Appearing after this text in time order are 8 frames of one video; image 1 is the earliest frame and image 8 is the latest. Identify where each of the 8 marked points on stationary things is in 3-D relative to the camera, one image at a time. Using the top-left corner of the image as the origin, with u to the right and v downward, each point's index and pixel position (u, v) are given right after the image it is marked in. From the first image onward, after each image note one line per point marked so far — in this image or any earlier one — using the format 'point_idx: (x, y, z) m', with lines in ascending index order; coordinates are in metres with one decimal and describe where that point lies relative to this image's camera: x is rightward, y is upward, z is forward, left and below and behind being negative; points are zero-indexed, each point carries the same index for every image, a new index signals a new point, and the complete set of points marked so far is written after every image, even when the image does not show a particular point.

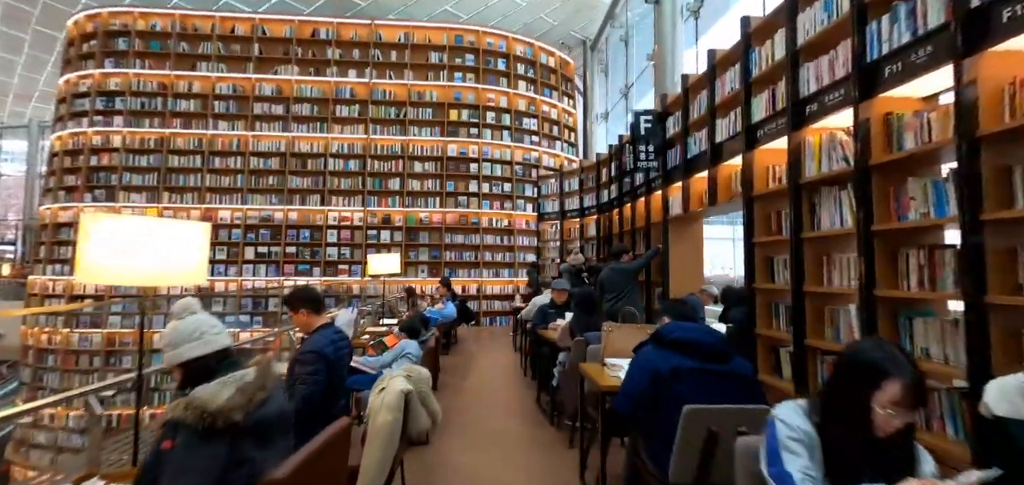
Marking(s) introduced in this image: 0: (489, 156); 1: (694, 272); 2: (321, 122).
0: (-0.6, +2.1, +10.8) m
1: (+2.2, -0.4, +5.3) m
2: (-4.4, +2.8, +10.2) m
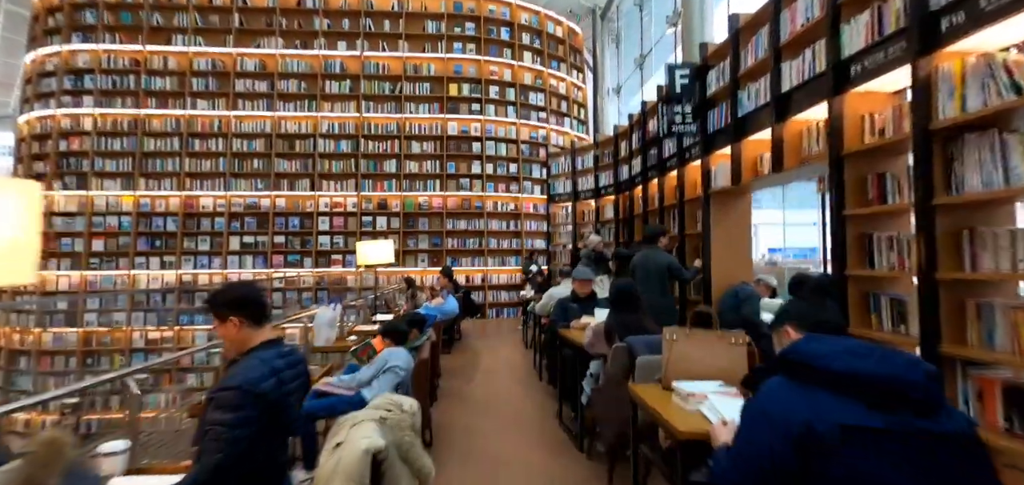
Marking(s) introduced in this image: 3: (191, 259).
0: (-0.4, +2.4, +9.9) m
1: (+2.3, -0.1, +4.4) m
2: (-4.3, +3.0, +9.4) m
3: (-6.5, -0.3, +8.9) m
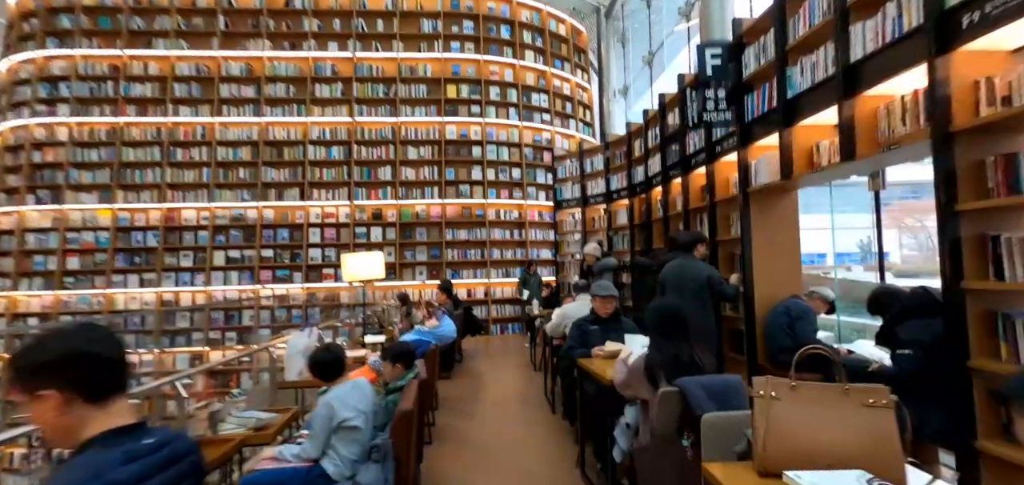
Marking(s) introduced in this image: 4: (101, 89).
0: (-0.4, +2.2, +9.3) m
1: (+2.4, -0.2, +3.8) m
2: (-4.3, +2.8, +8.8) m
3: (-6.4, -0.6, +8.3) m
4: (-8.0, +3.0, +8.5) m
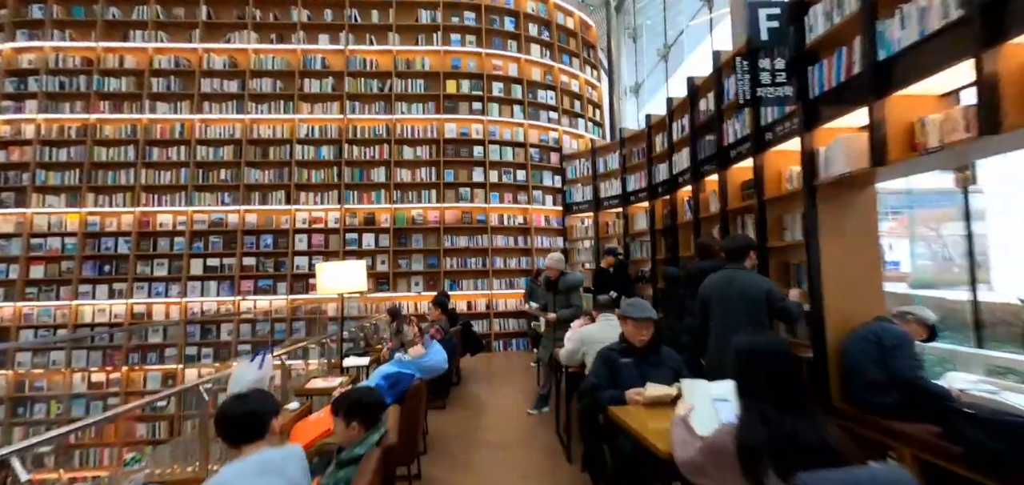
0: (-0.3, +2.1, +8.6) m
1: (+2.4, -0.2, +3.0) m
2: (-4.2, +2.6, +8.2) m
3: (-6.3, -0.8, +7.6) m
4: (-7.9, +2.8, +7.9) m
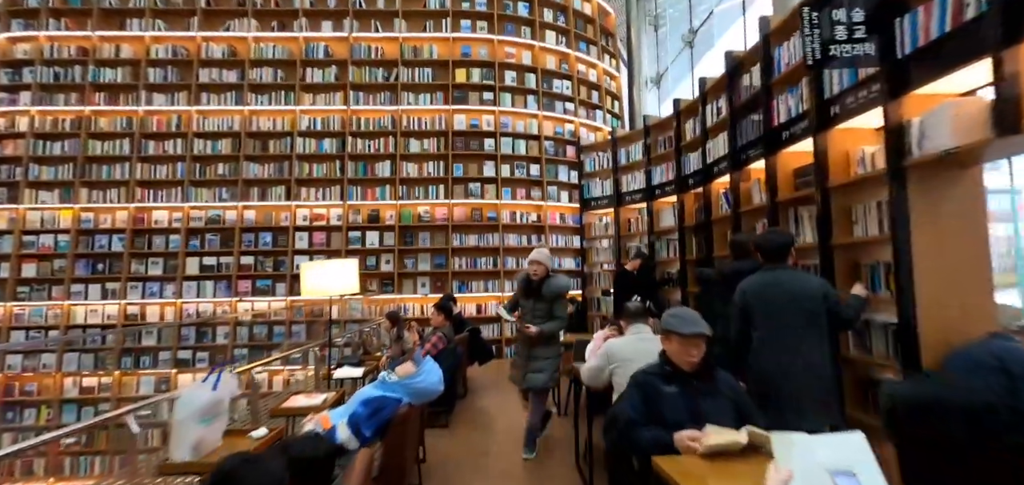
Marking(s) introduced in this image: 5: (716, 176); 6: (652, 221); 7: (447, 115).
0: (-0.1, +2.1, +8.1) m
1: (+2.5, -0.2, +2.4) m
2: (-4.0, +2.7, +7.8) m
3: (-6.1, -0.7, +7.2) m
4: (-7.7, +2.9, +7.6) m
5: (+2.0, +0.7, +4.4) m
6: (+1.8, +0.3, +5.7) m
7: (-1.2, +2.3, +8.0) m
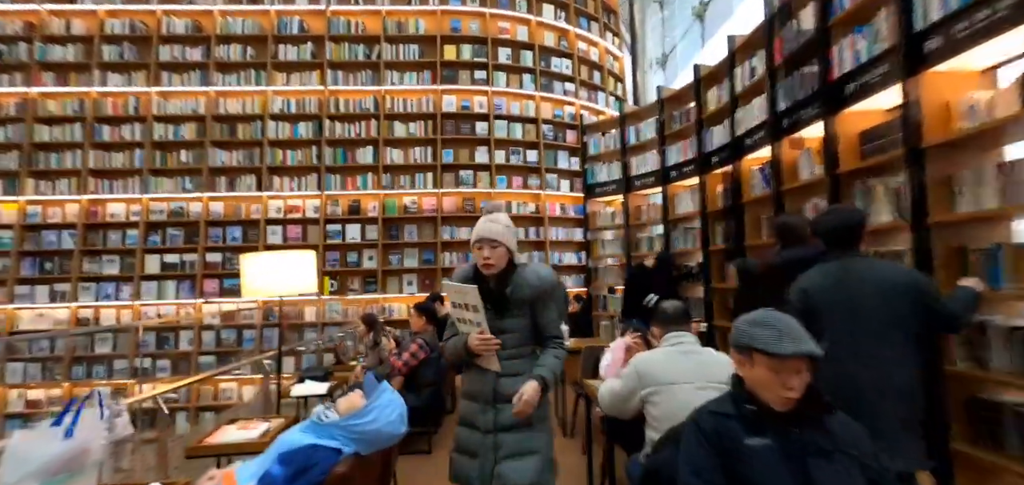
0: (-0.1, +2.2, +7.4) m
1: (+2.4, -0.1, +1.7) m
2: (-4.0, +2.7, +7.0) m
3: (-6.2, -0.7, +6.5) m
4: (-7.7, +2.9, +6.8) m
5: (+2.0, +0.8, +3.7) m
6: (+1.7, +0.4, +5.0) m
7: (-1.3, +2.4, +7.3) m
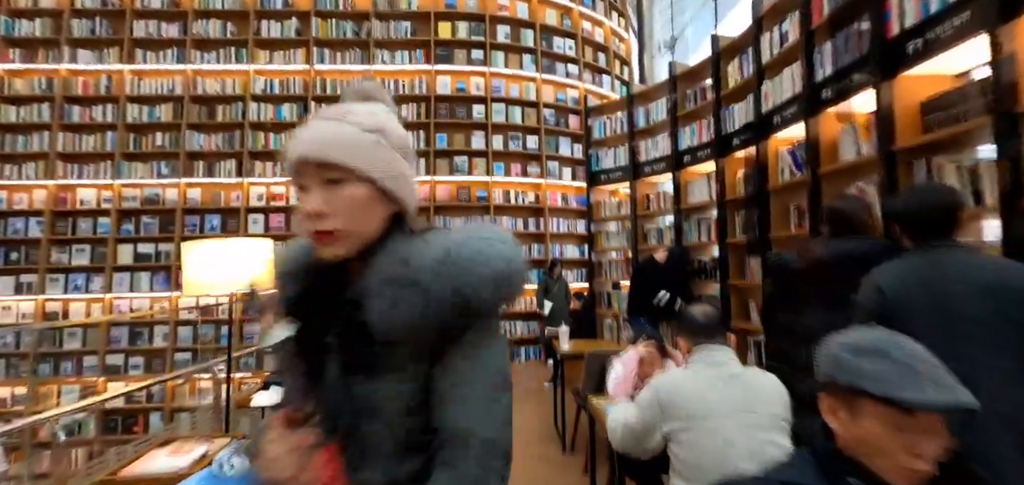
0: (-0.2, +2.3, +6.9) m
1: (+2.4, -0.1, +1.2) m
2: (-4.1, +2.9, +6.5) m
3: (-6.2, -0.5, +6.1) m
4: (-7.8, +3.1, +6.4) m
5: (+1.9, +0.8, +3.2) m
6: (+1.7, +0.5, +4.5) m
7: (-1.3, +2.6, +6.8) m
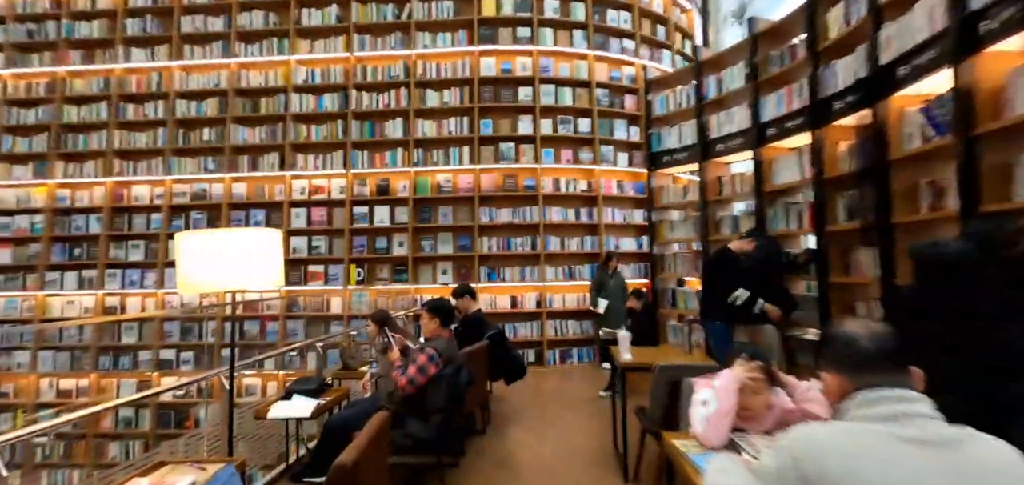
0: (+0.5, +2.4, +6.4) m
1: (+2.4, 0.0, +0.5) m
2: (-3.4, +3.0, +6.4) m
3: (-5.6, -0.4, +6.3) m
4: (-7.1, +3.2, +6.7) m
5: (+2.2, +0.9, +2.5) m
6: (+2.1, +0.6, +3.8) m
7: (-0.6, +2.7, +6.4) m
